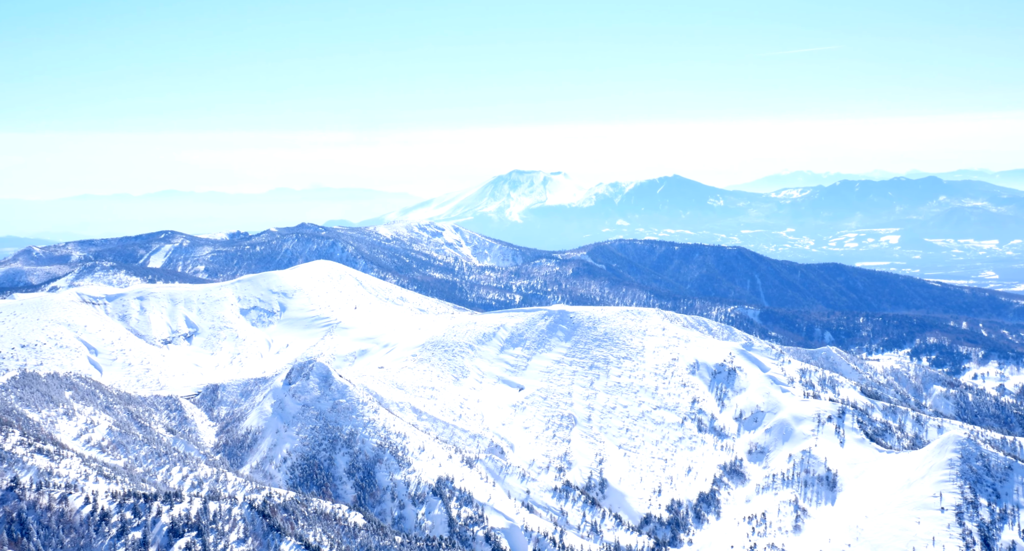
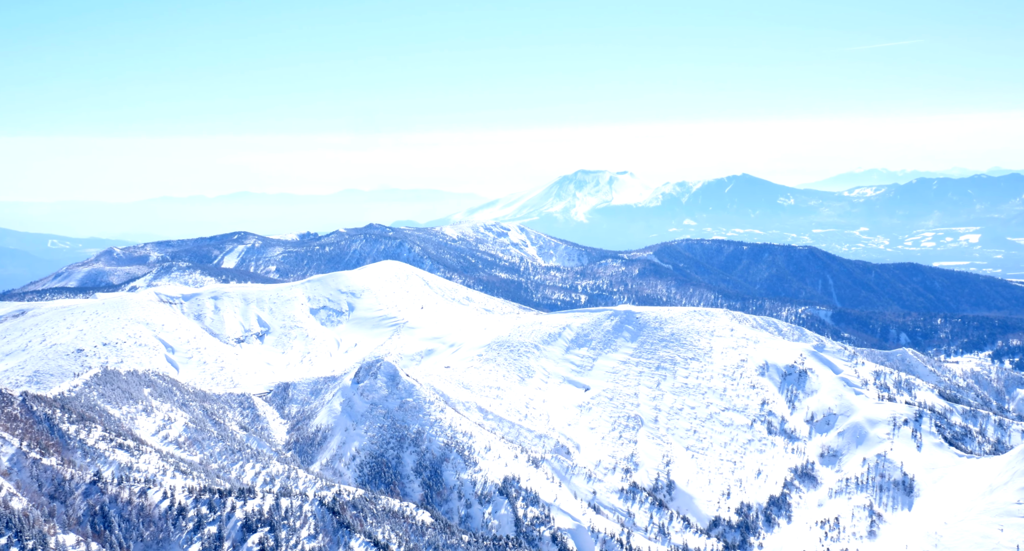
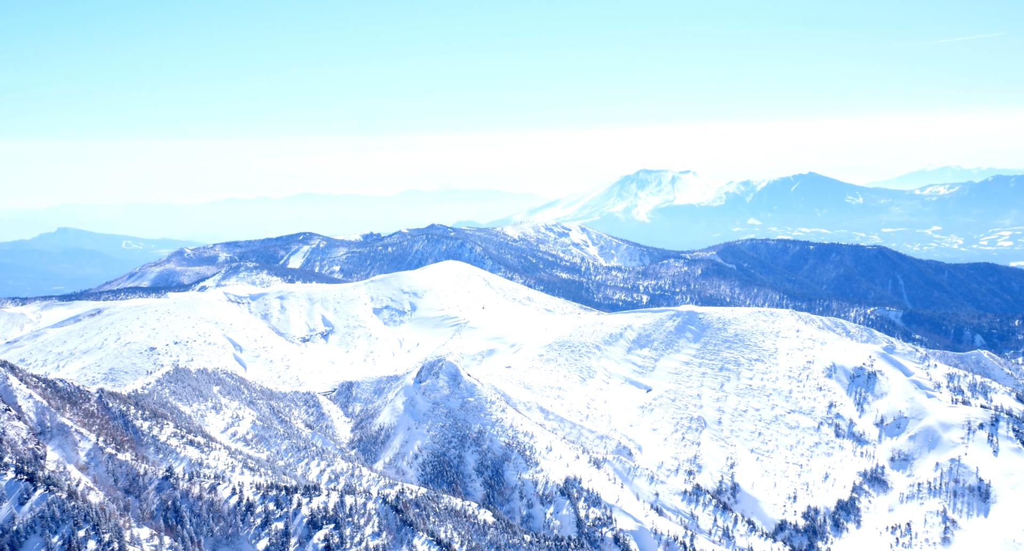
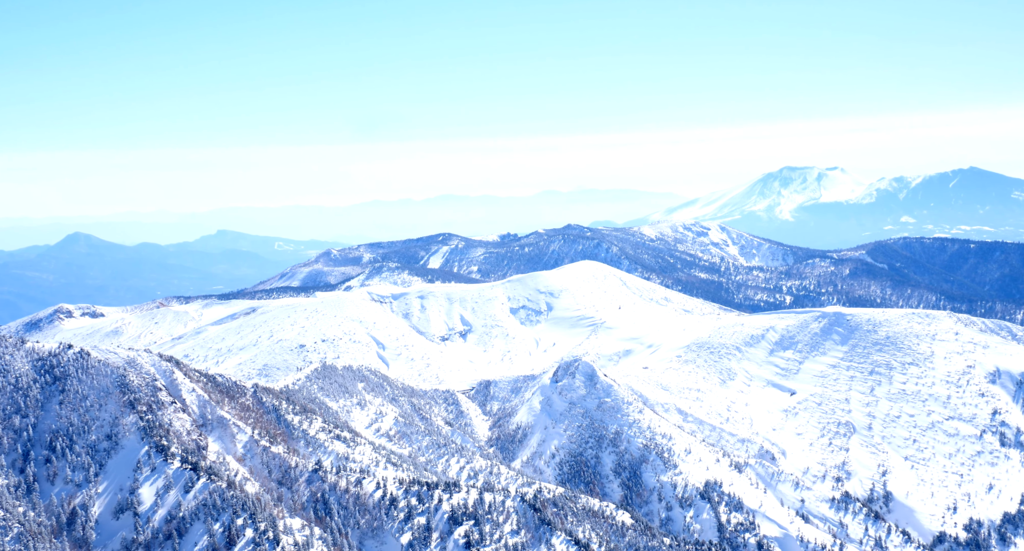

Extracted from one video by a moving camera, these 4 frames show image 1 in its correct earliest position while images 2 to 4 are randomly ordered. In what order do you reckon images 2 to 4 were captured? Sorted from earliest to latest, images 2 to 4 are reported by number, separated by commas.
2, 3, 4
